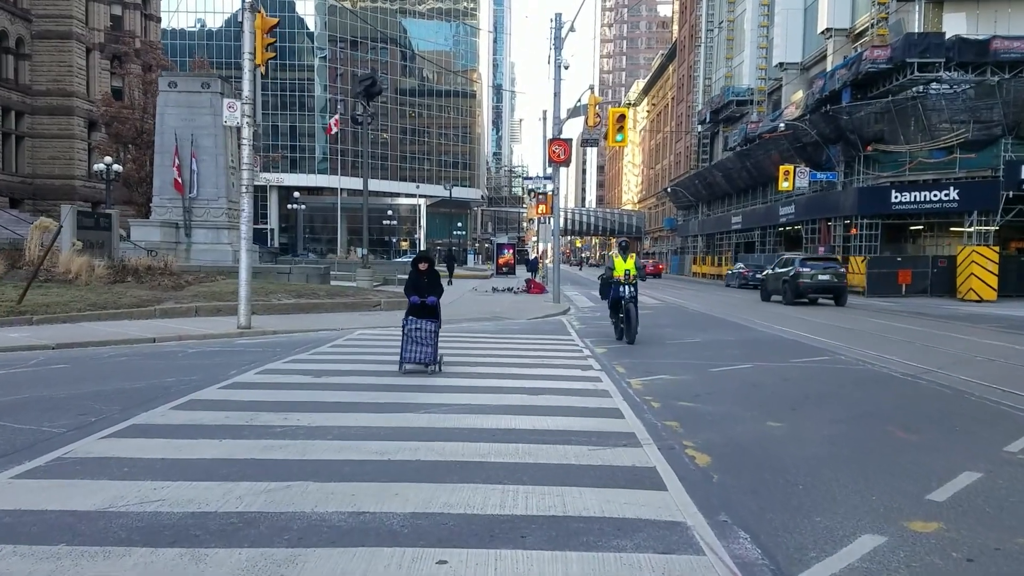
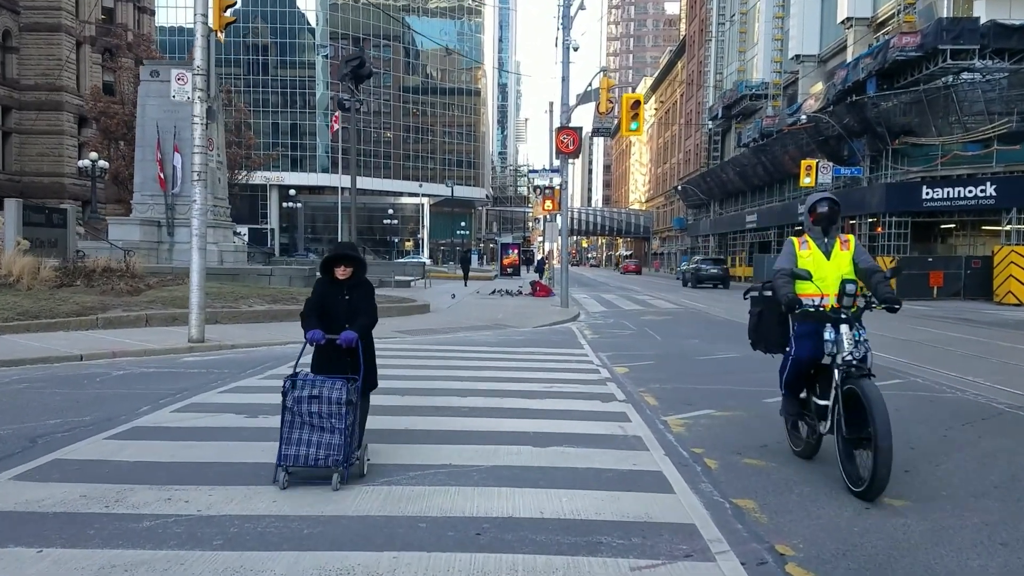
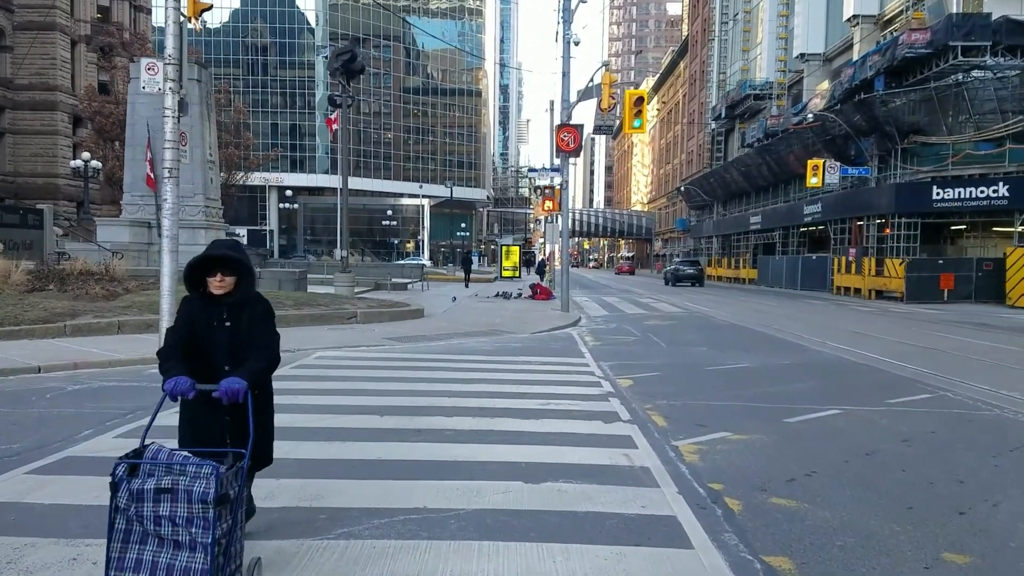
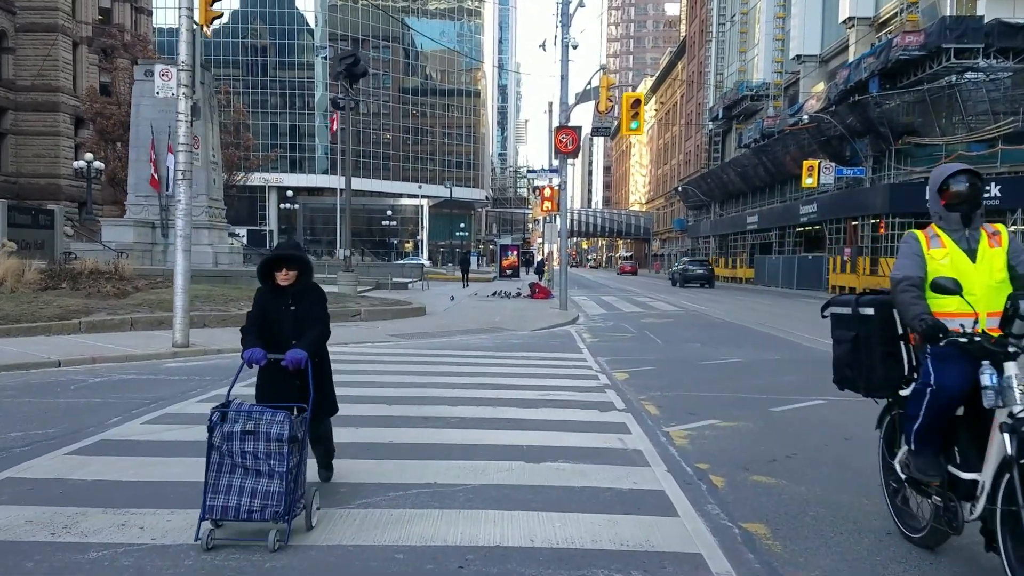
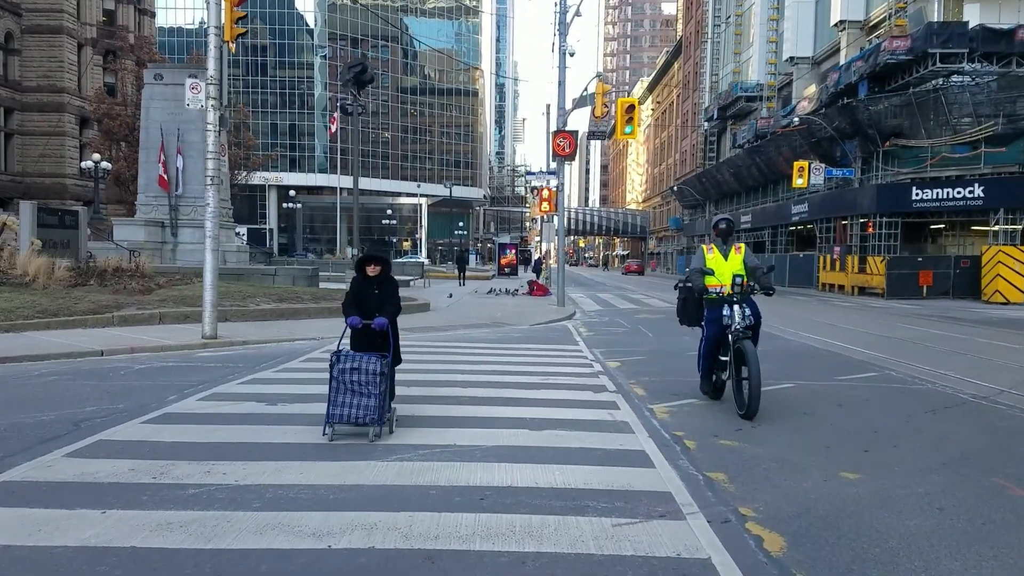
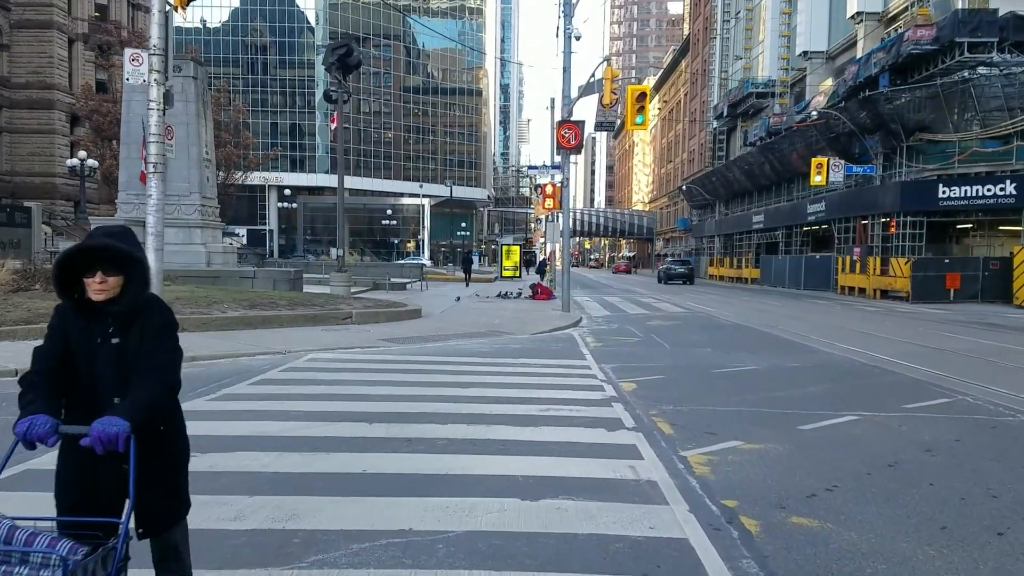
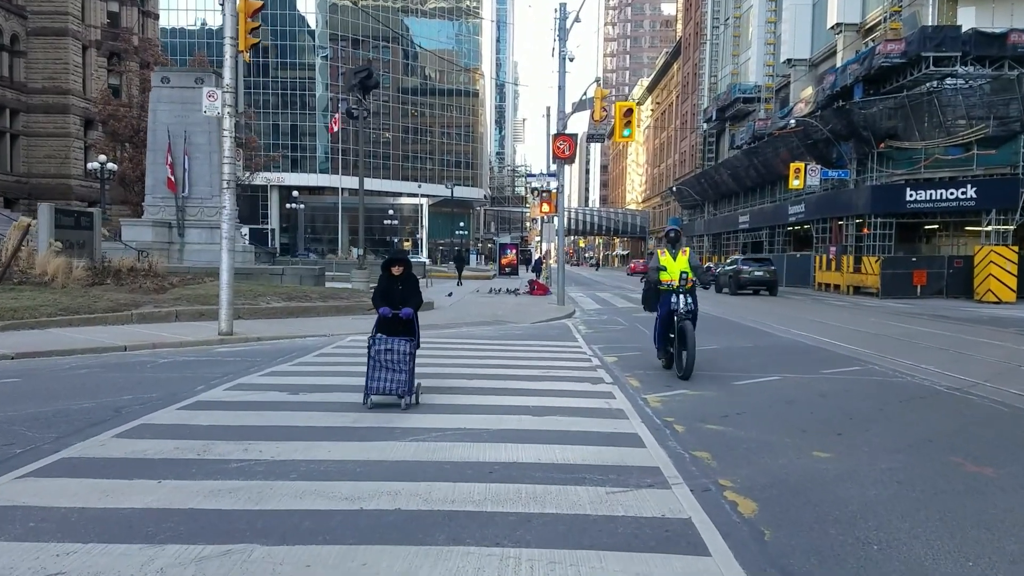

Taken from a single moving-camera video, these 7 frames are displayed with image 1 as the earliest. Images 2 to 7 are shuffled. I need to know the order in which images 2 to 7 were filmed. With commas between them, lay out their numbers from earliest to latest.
7, 5, 2, 4, 3, 6
